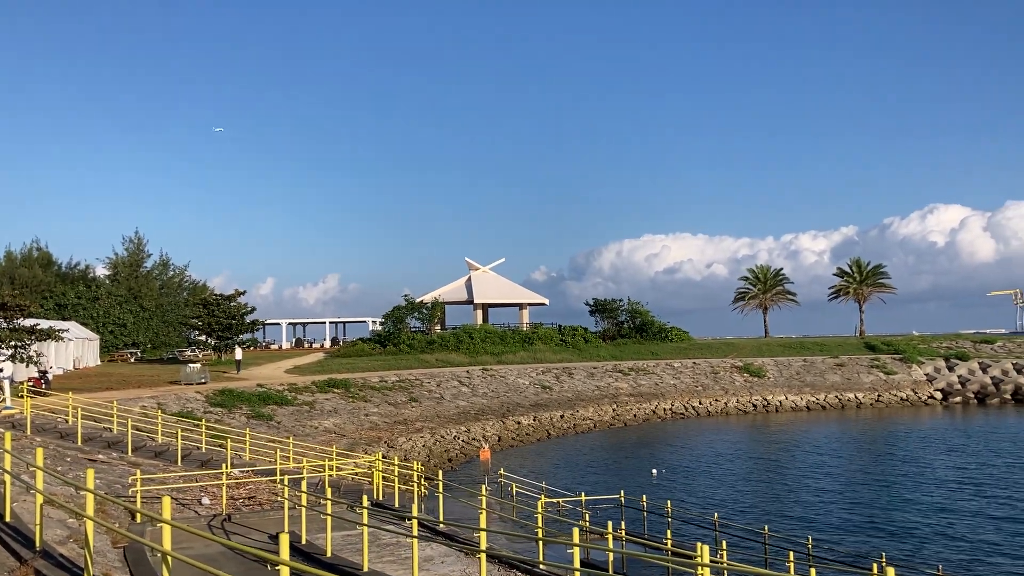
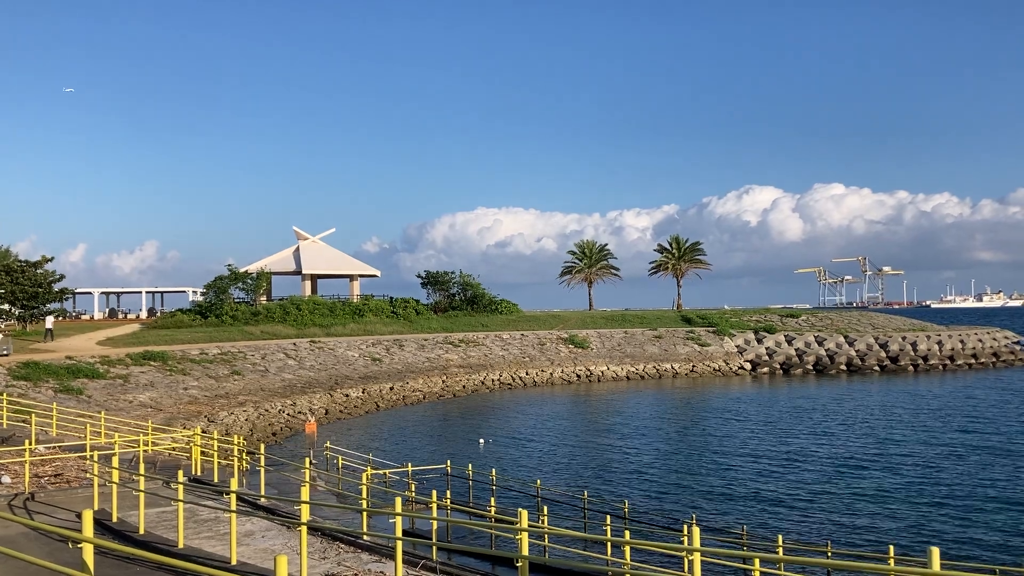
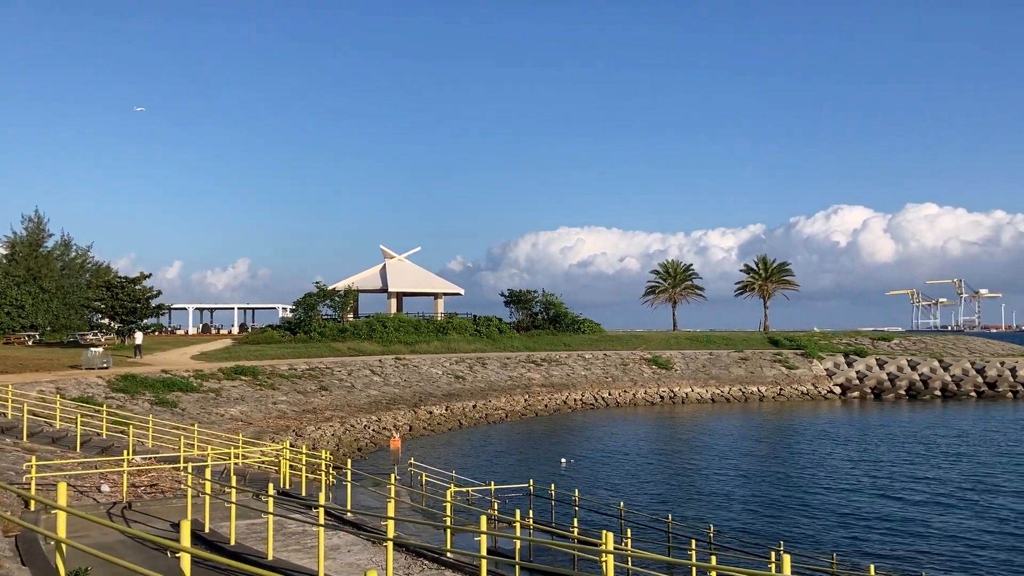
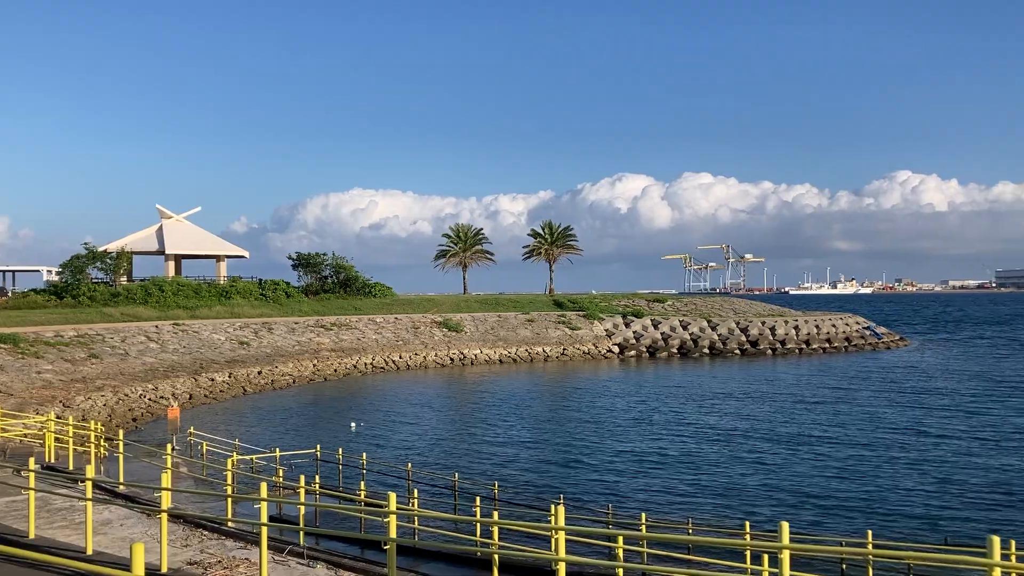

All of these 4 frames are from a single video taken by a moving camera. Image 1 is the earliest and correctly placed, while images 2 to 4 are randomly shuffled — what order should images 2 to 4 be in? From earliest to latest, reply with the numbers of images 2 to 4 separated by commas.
3, 2, 4
